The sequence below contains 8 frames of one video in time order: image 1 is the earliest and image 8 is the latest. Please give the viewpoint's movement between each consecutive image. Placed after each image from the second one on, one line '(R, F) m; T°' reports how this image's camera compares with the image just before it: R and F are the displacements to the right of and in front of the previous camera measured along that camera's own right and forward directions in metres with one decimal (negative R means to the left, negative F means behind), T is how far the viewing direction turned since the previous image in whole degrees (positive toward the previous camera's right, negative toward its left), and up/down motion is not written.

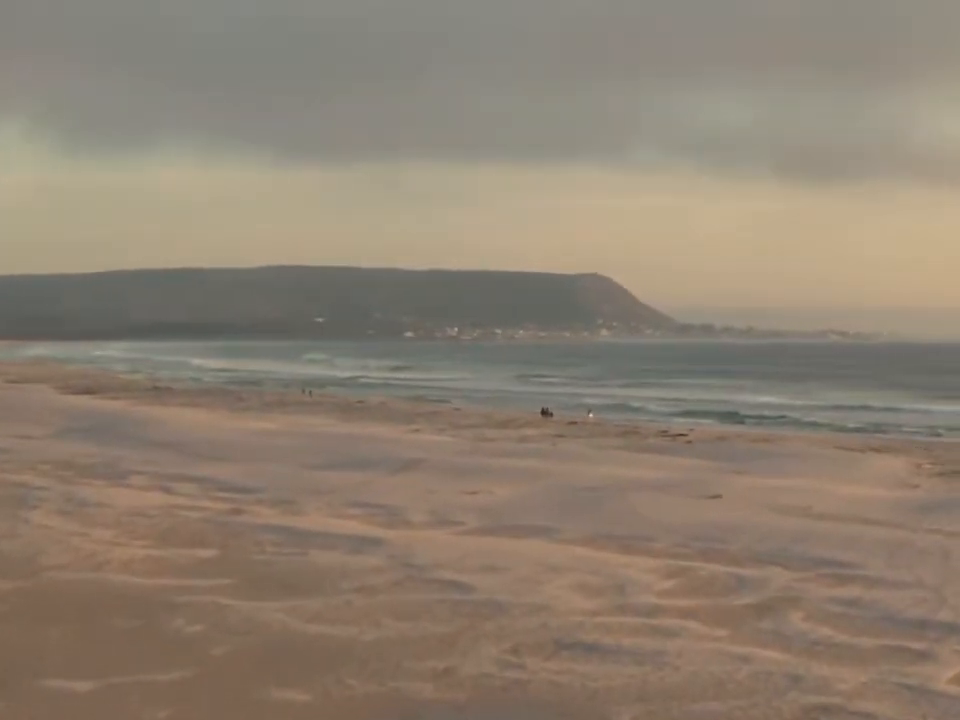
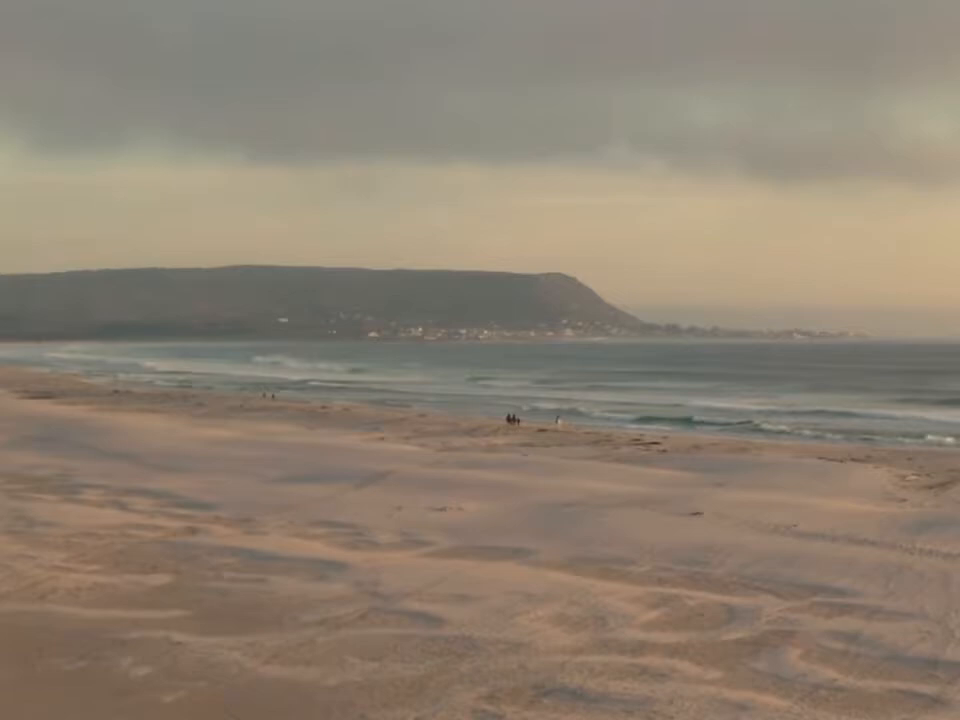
(0.0, +0.3) m; +2°
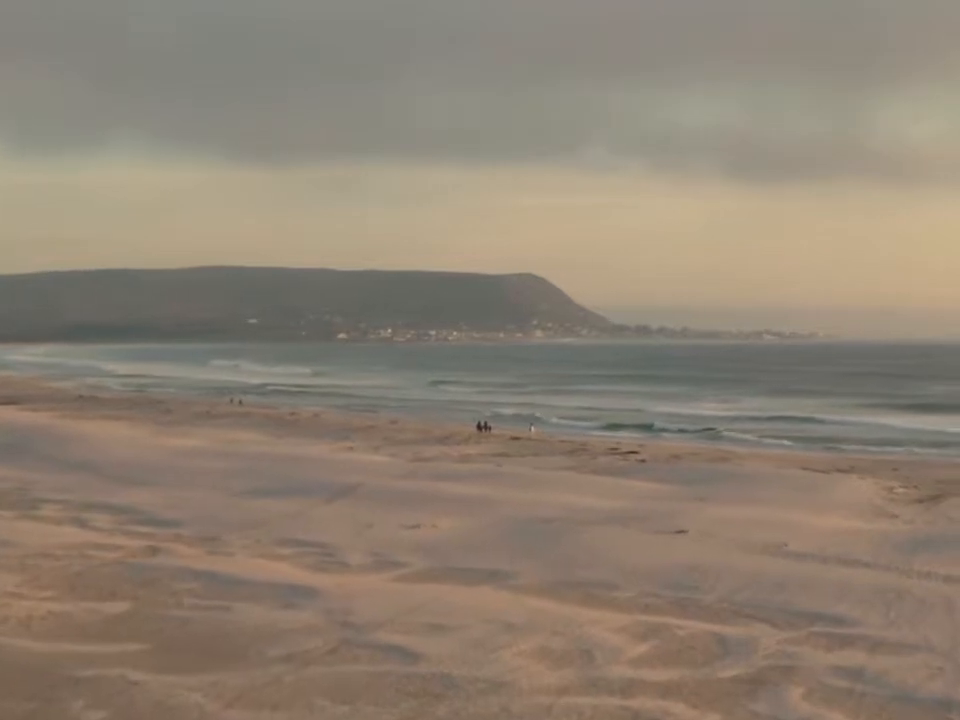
(0.0, +0.2) m; +2°
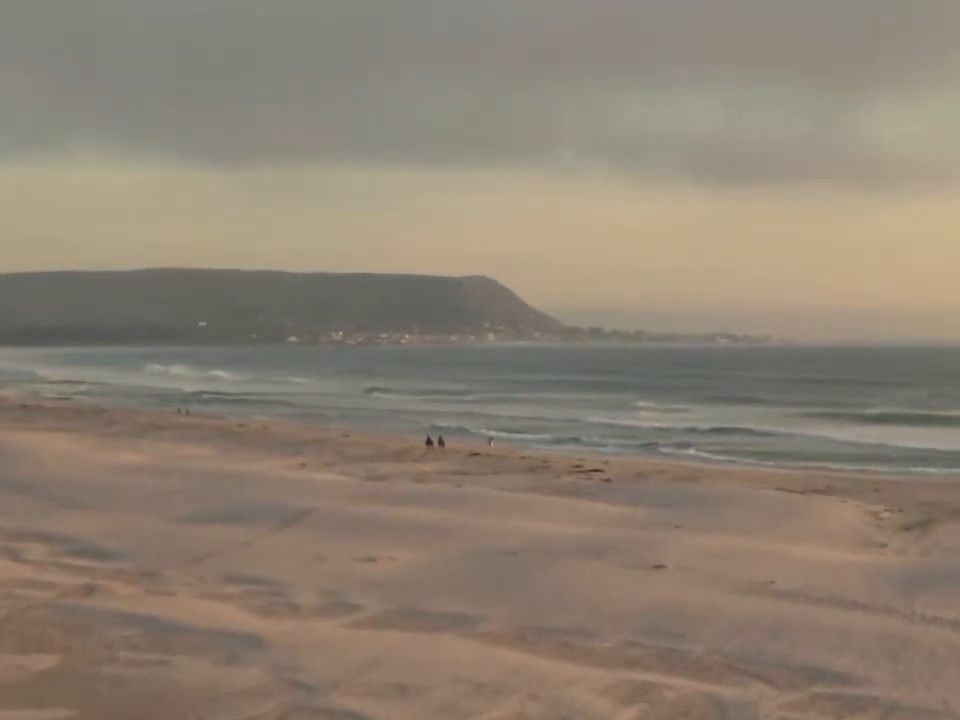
(0.0, +0.4) m; +3°
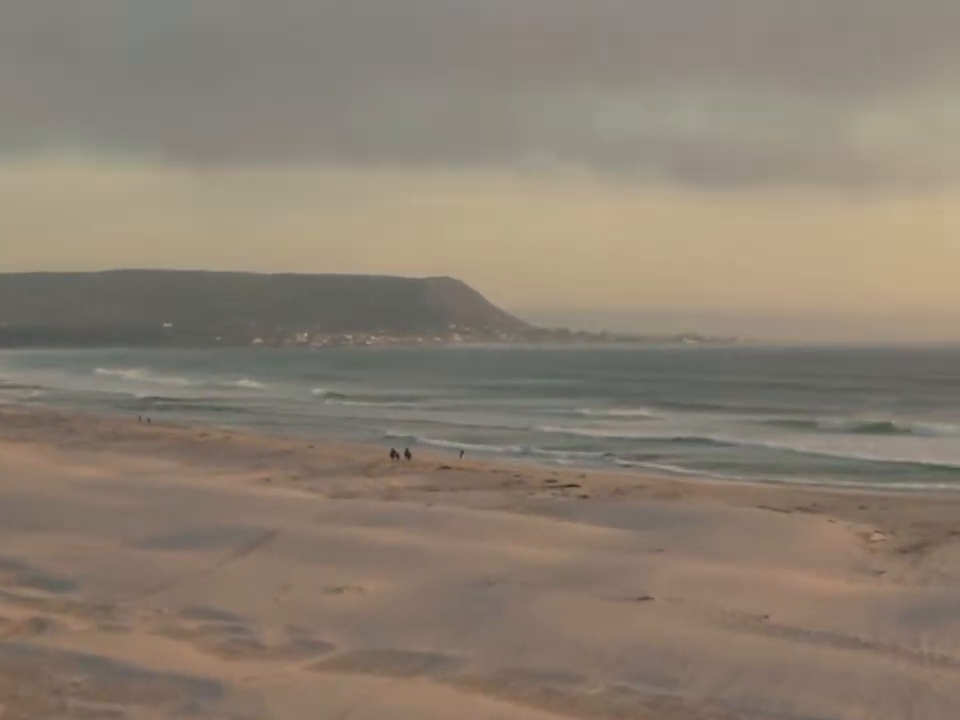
(0.0, +0.3) m; +2°
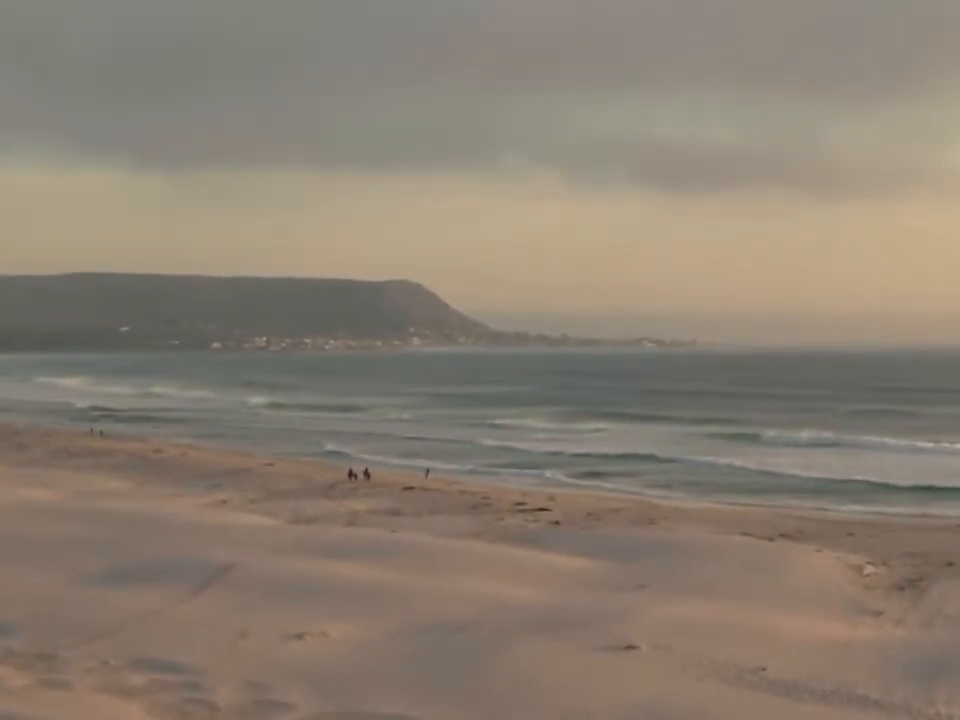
(0.0, +0.4) m; +2°
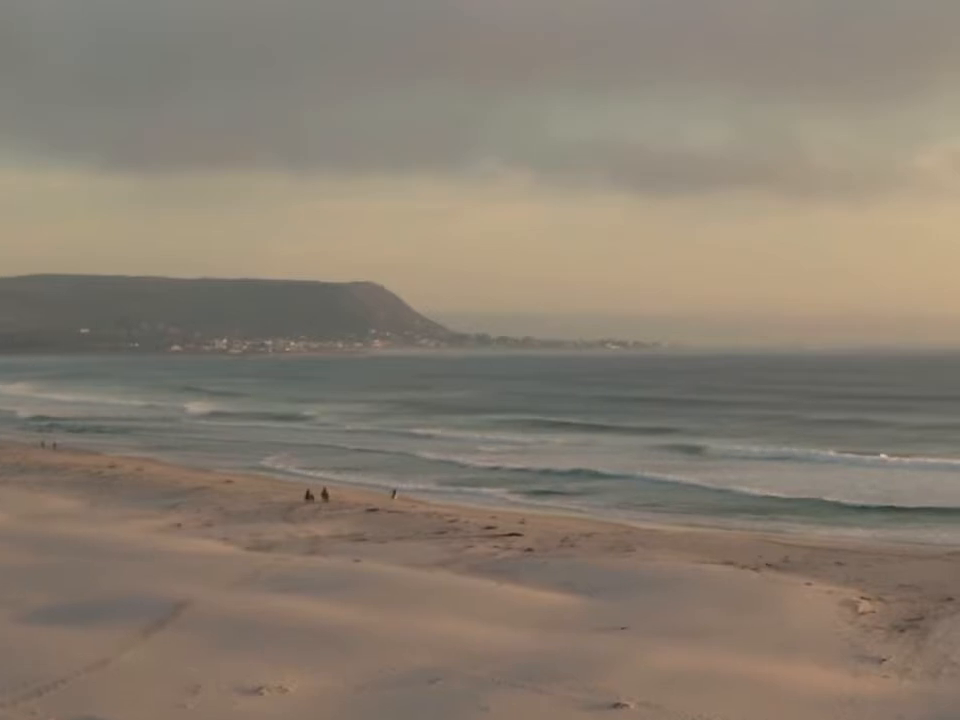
(0.0, +0.4) m; +2°
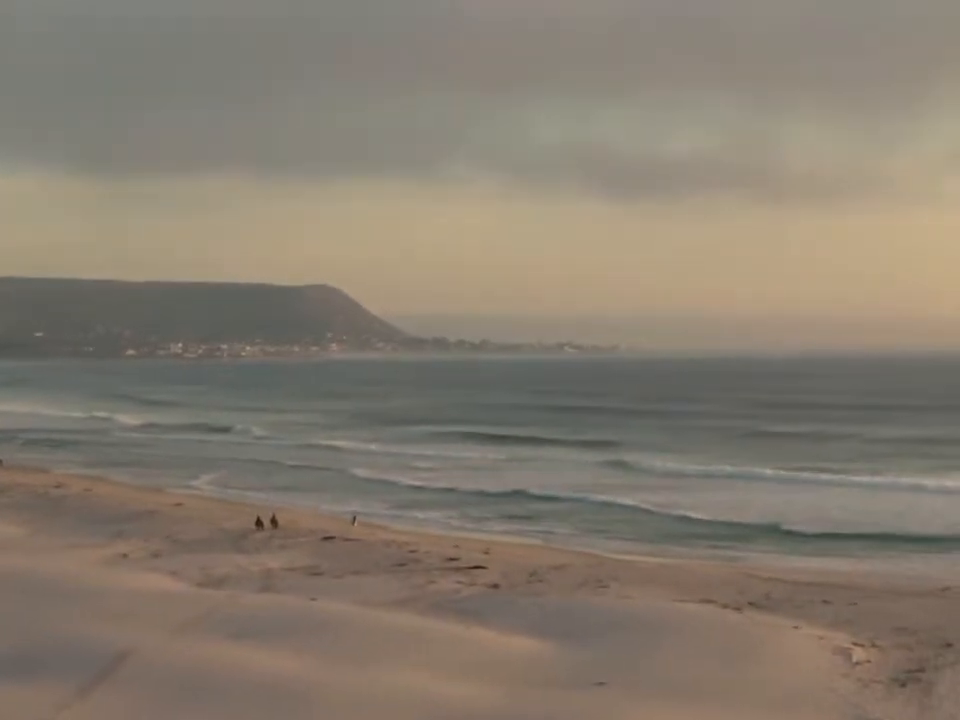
(0.0, +0.4) m; +2°
